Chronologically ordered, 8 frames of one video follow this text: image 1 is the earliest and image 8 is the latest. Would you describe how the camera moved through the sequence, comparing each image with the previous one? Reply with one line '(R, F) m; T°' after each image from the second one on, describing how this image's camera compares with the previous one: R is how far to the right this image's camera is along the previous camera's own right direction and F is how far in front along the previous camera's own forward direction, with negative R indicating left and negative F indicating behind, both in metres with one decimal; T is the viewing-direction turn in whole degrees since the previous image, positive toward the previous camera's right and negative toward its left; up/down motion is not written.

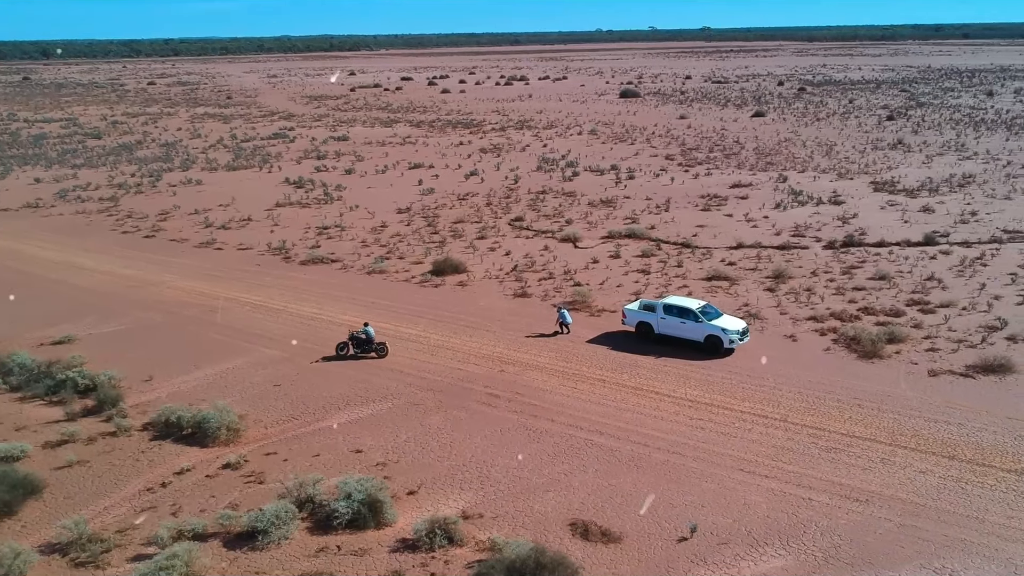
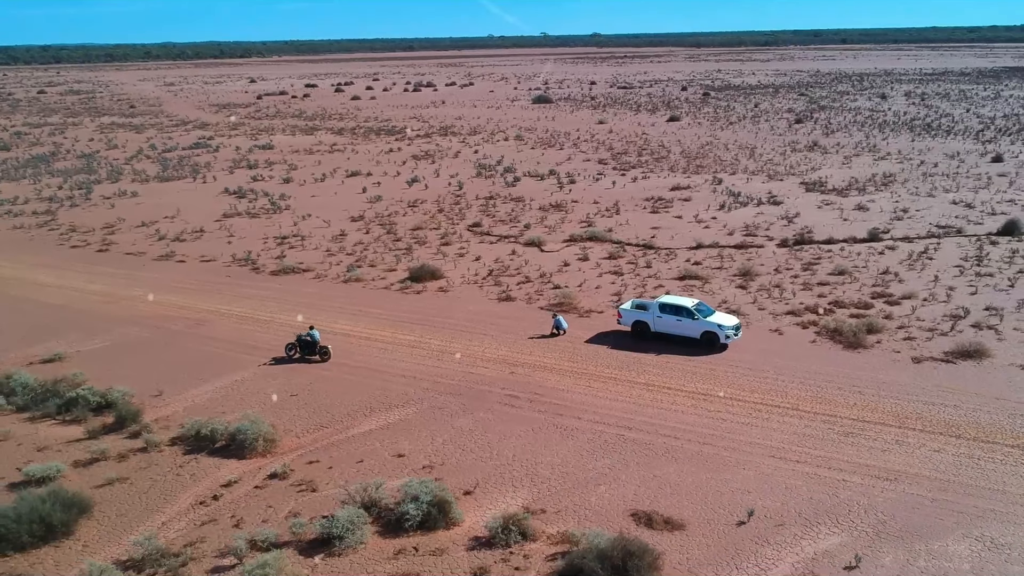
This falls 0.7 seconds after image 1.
(-1.9, -0.3) m; +6°
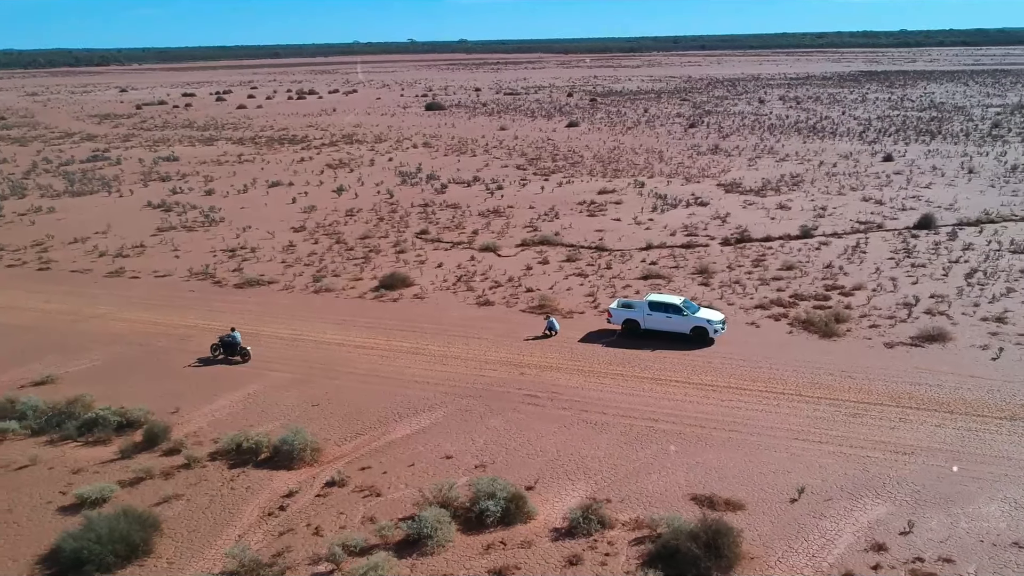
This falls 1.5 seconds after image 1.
(-2.3, -0.4) m; +7°
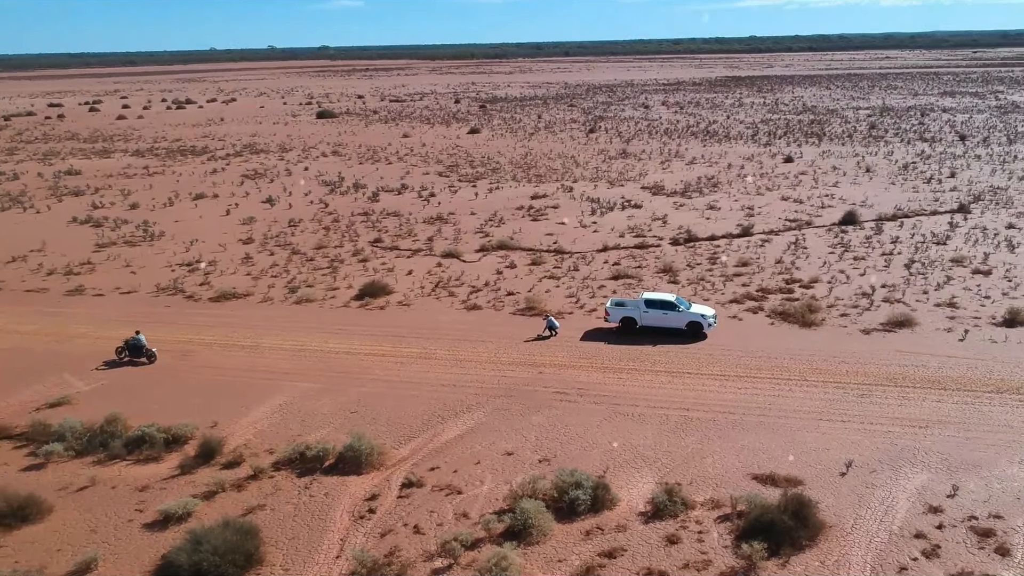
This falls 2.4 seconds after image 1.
(-2.7, -0.5) m; +8°
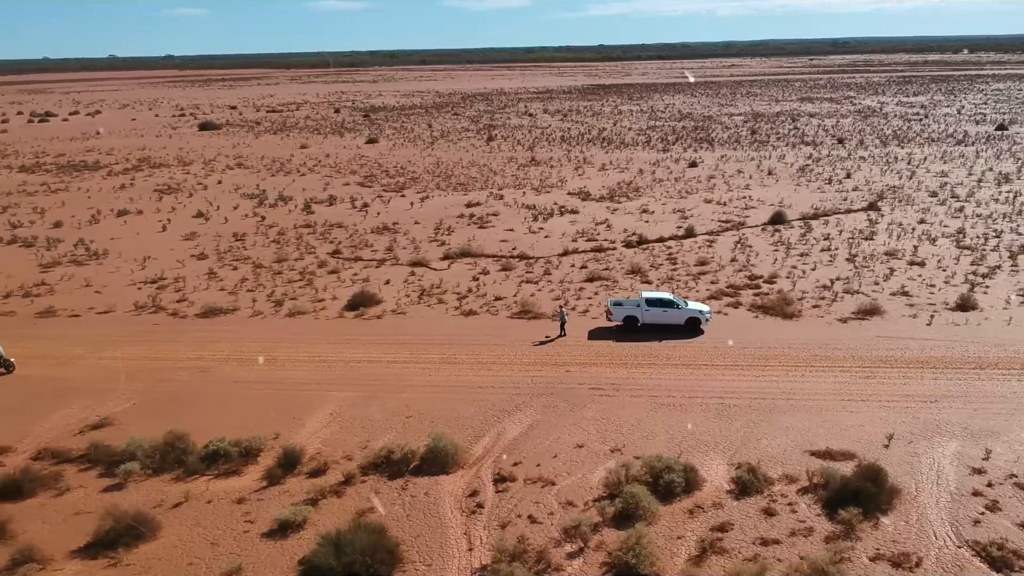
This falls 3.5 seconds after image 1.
(-3.2, -0.6) m; +8°
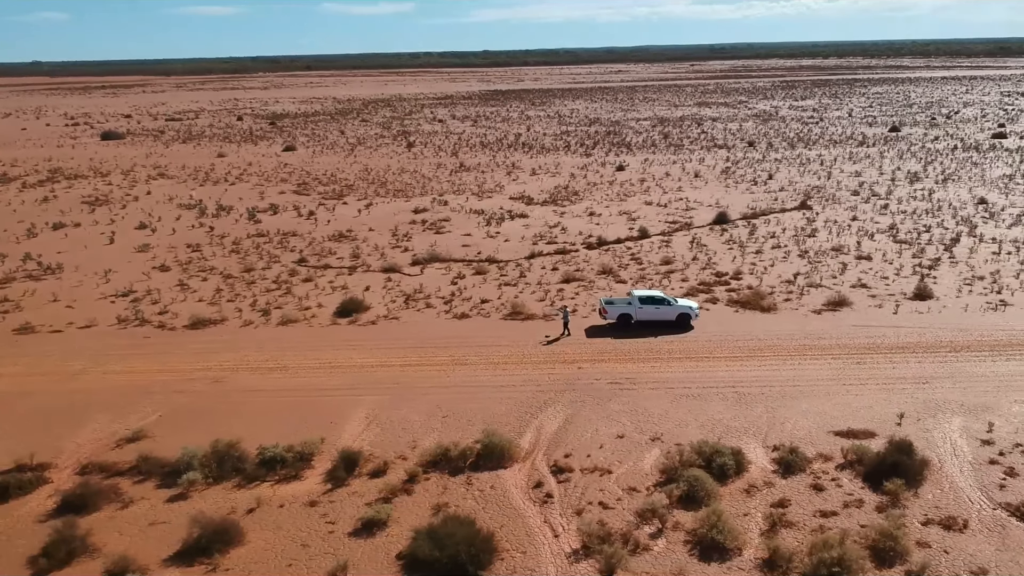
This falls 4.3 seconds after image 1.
(-2.4, -0.5) m; +6°
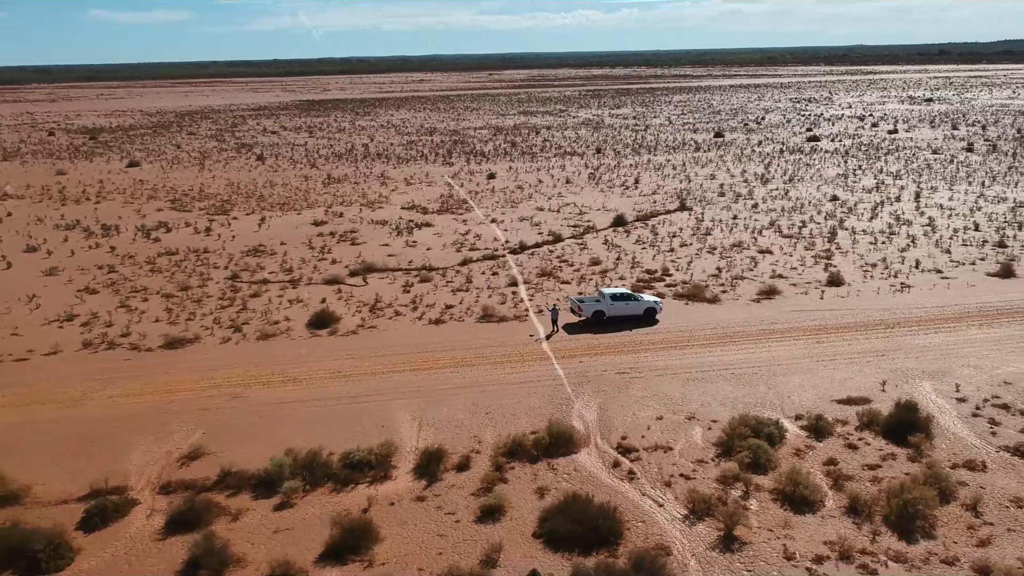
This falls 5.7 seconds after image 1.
(-4.3, -0.8) m; +12°
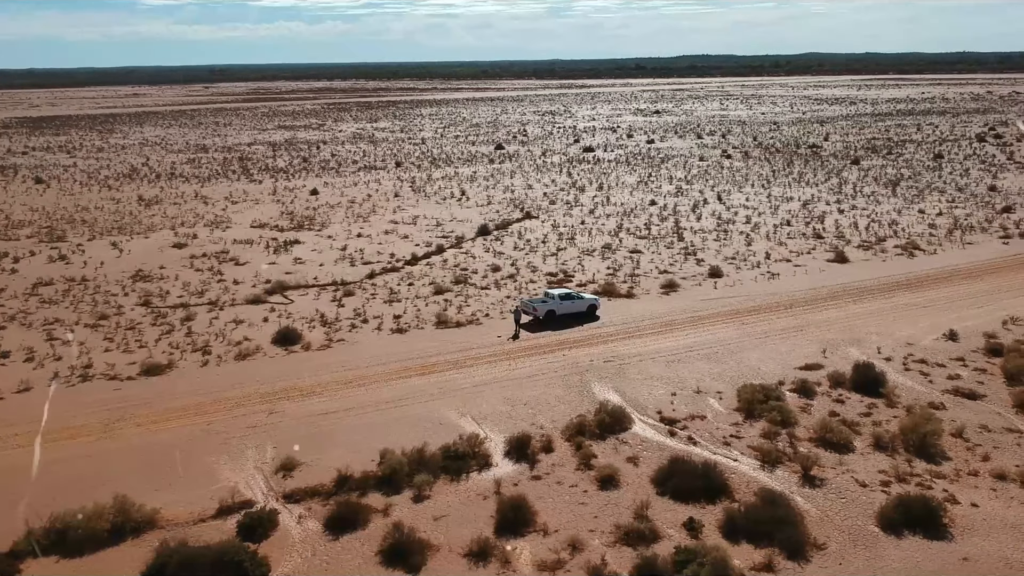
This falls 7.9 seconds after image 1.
(-6.2, -1.2) m; +16°
